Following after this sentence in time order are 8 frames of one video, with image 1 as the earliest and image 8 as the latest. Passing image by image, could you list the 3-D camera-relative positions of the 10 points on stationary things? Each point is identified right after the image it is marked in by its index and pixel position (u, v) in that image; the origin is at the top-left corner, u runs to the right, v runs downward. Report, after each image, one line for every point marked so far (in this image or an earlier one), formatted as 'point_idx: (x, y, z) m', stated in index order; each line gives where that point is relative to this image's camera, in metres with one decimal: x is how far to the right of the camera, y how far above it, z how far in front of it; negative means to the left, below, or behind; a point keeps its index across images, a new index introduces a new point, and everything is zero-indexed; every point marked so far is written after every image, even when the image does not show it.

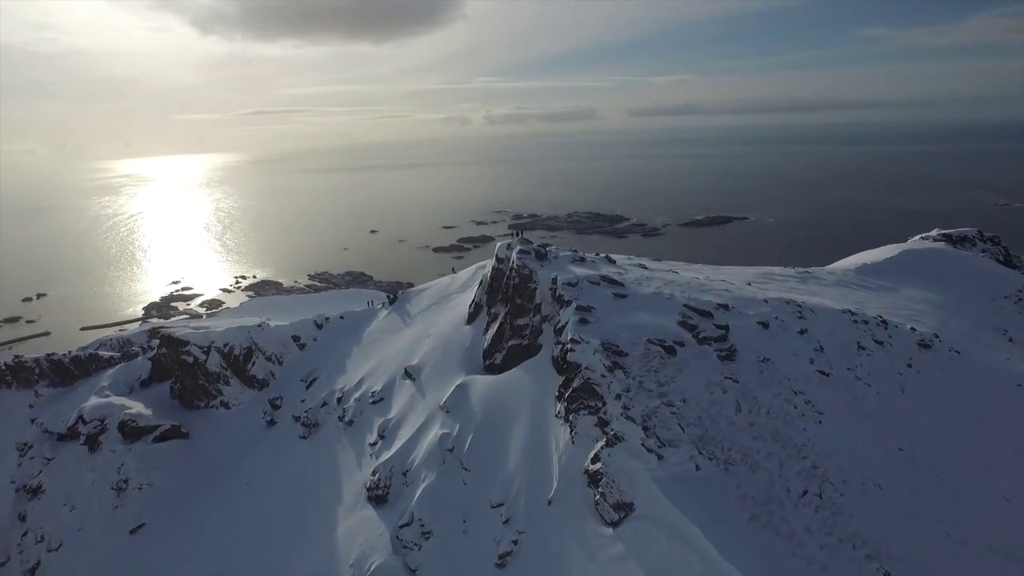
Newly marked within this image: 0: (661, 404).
0: (+4.6, -3.6, +19.6) m
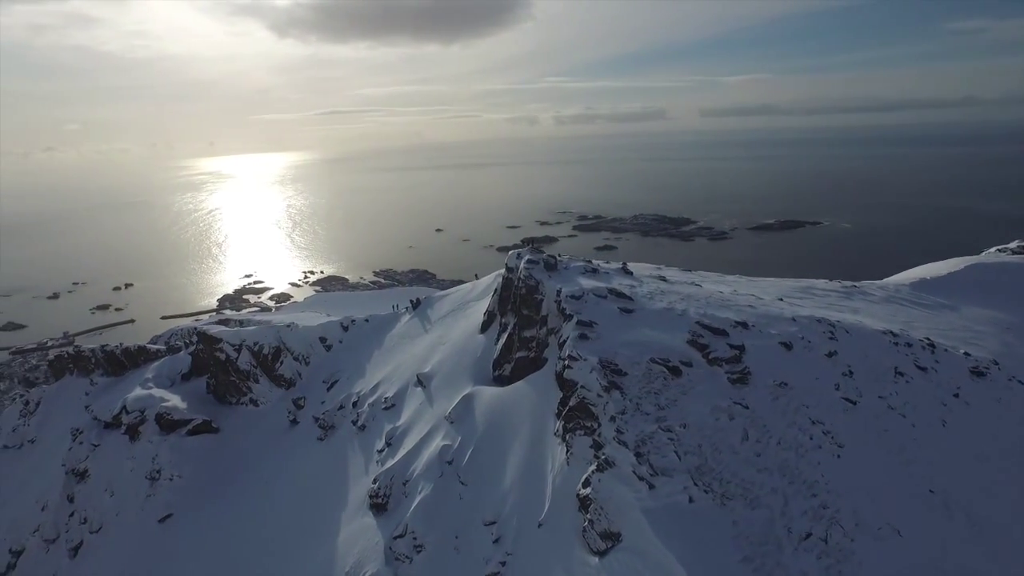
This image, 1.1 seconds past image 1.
0: (+4.3, -4.1, +18.5) m
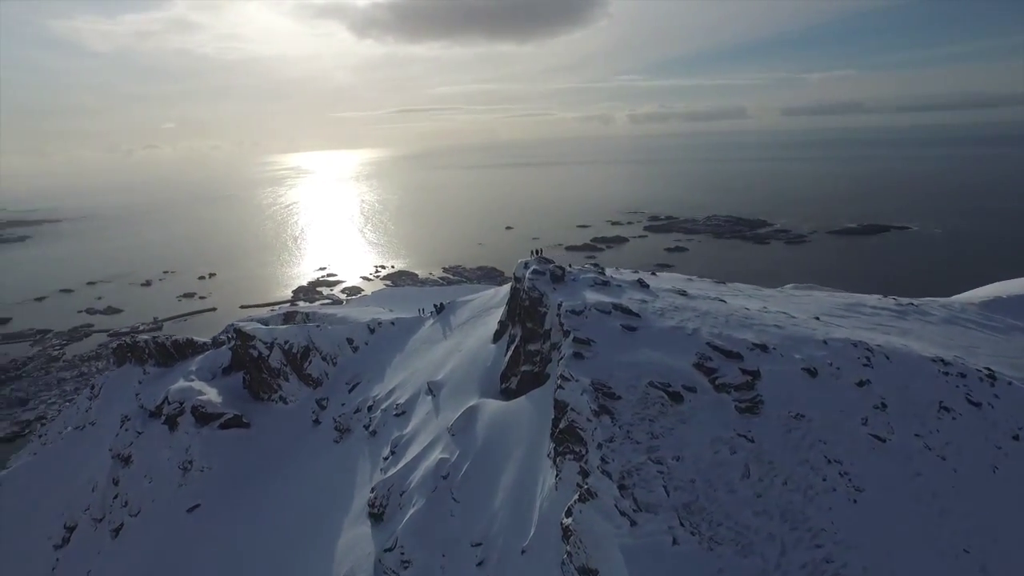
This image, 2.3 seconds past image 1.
0: (+3.7, -4.6, +17.2) m
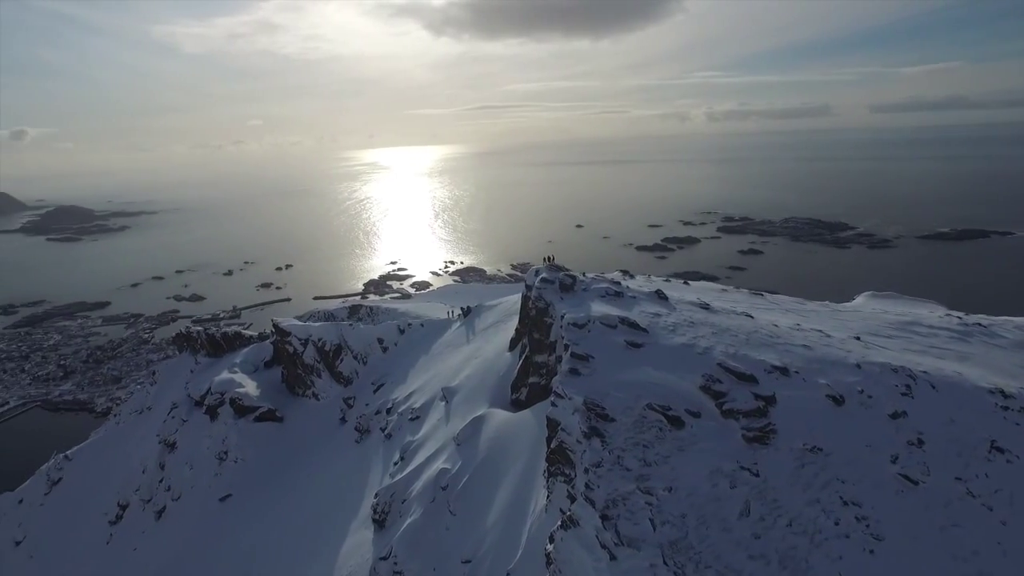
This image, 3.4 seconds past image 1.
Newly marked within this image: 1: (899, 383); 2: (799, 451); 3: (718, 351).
0: (+3.1, -5.0, +16.0) m
1: (+12.1, -3.0, +19.9) m
2: (+7.7, -4.4, +17.0) m
3: (+6.3, -1.9, +19.3) m
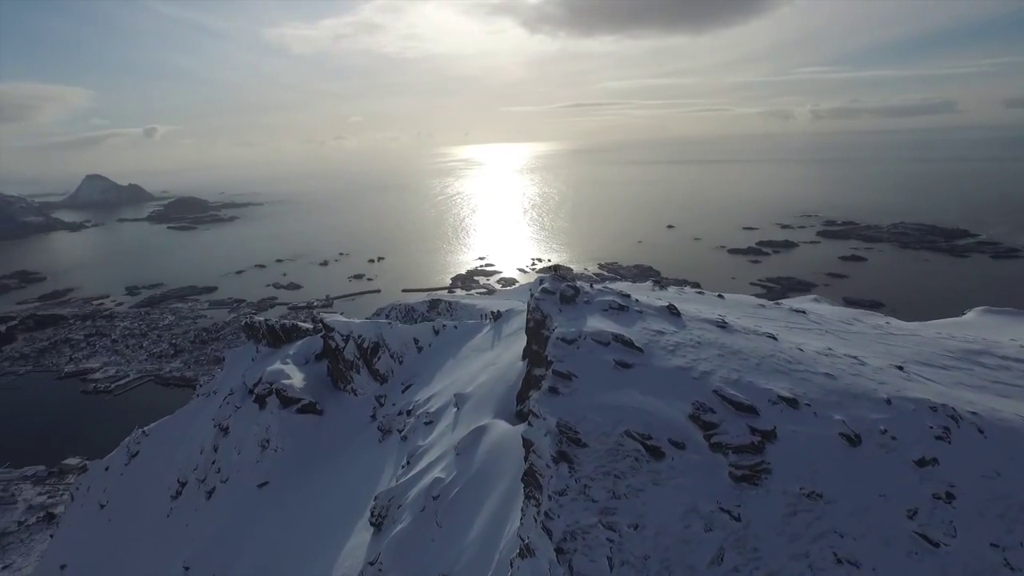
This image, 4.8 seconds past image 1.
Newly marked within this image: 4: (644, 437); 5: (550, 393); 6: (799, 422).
0: (+2.1, -5.5, +14.8) m
1: (+11.6, -3.7, +17.4) m
2: (+6.7, -5.0, +15.2) m
3: (+5.7, -2.5, +17.7) m
4: (+3.3, -3.7, +16.0) m
5: (+1.1, -2.8, +17.3) m
6: (+7.6, -3.5, +16.8) m
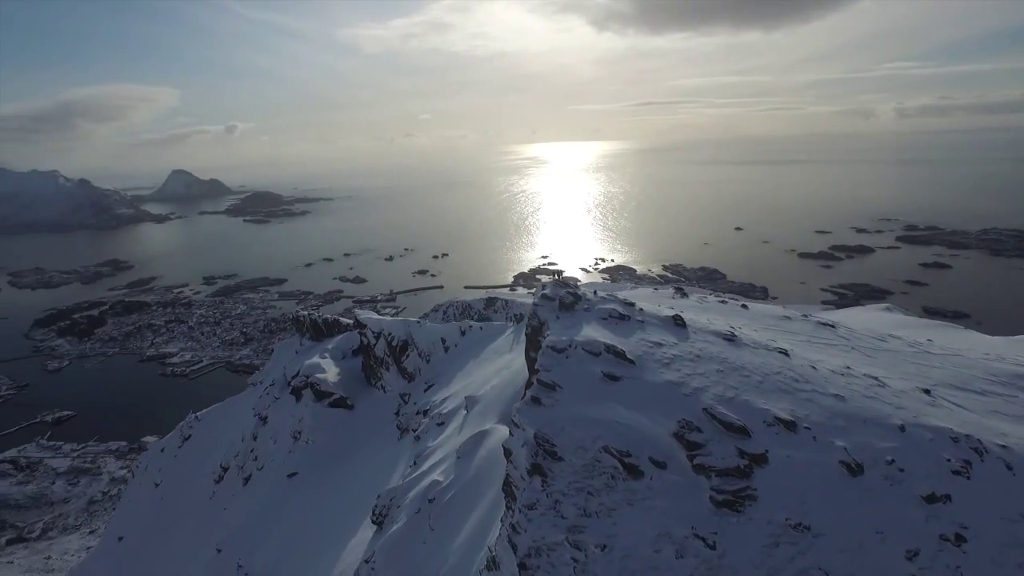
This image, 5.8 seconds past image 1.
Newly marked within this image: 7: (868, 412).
0: (+1.2, -5.7, +14.3) m
1: (+11.0, -4.2, +15.9) m
2: (+5.9, -5.3, +14.2) m
3: (+5.3, -2.8, +16.8) m
4: (+2.7, -4.0, +15.4) m
5: (+0.6, -3.0, +16.9) m
6: (+7.0, -3.9, +15.7) m
7: (+9.6, -3.3, +17.1) m
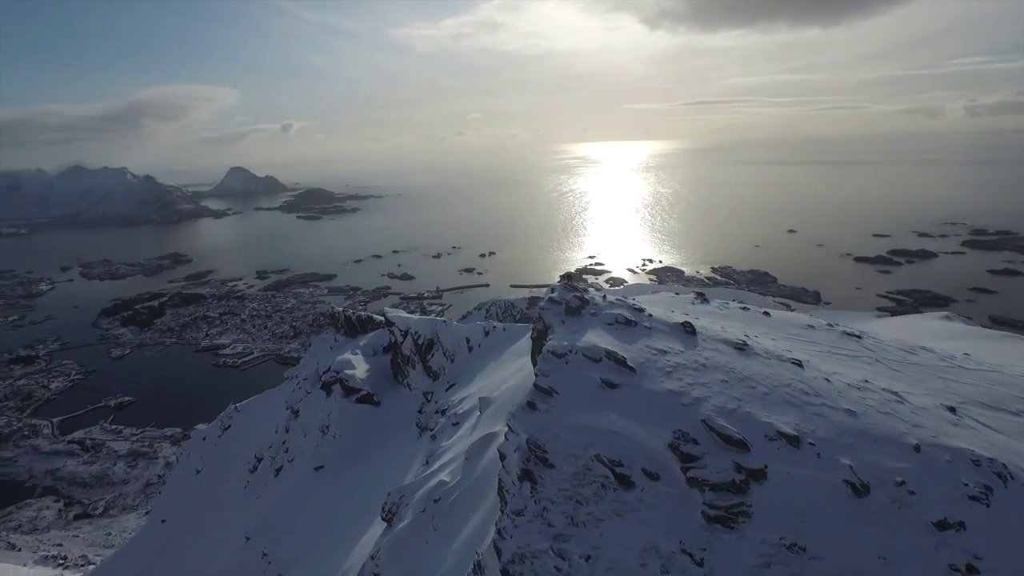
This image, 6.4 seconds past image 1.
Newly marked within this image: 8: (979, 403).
0: (+0.9, -5.8, +14.1) m
1: (+10.8, -4.5, +15.0) m
2: (+5.6, -5.5, +13.7) m
3: (+5.2, -3.0, +16.3) m
4: (+2.5, -4.2, +15.1) m
5: (+0.5, -3.1, +16.7) m
6: (+6.7, -4.1, +15.1) m
7: (+9.5, -3.6, +16.3) m
8: (+13.9, -3.4, +18.8) m
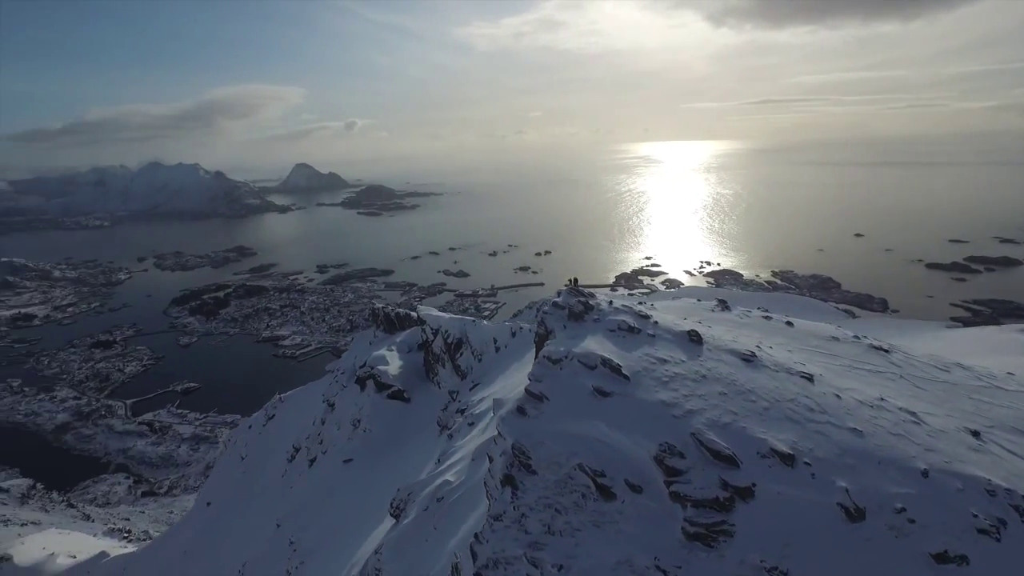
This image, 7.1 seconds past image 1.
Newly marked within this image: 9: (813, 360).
0: (+0.3, -5.9, +14.0) m
1: (+10.3, -4.9, +13.9) m
2: (+4.9, -5.8, +13.1) m
3: (+4.8, -3.2, +15.7) m
4: (+2.0, -4.3, +14.8) m
5: (+0.2, -3.3, +16.7) m
6: (+6.3, -4.4, +14.4) m
7: (+9.1, -4.0, +15.3) m
8: (+13.8, -3.8, +17.5) m
9: (+9.3, -2.2, +19.7) m
